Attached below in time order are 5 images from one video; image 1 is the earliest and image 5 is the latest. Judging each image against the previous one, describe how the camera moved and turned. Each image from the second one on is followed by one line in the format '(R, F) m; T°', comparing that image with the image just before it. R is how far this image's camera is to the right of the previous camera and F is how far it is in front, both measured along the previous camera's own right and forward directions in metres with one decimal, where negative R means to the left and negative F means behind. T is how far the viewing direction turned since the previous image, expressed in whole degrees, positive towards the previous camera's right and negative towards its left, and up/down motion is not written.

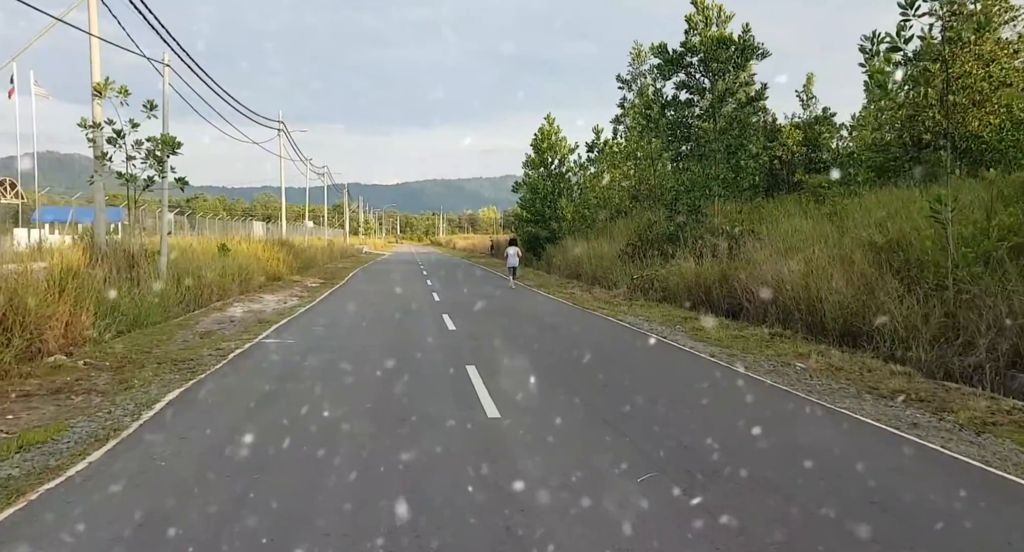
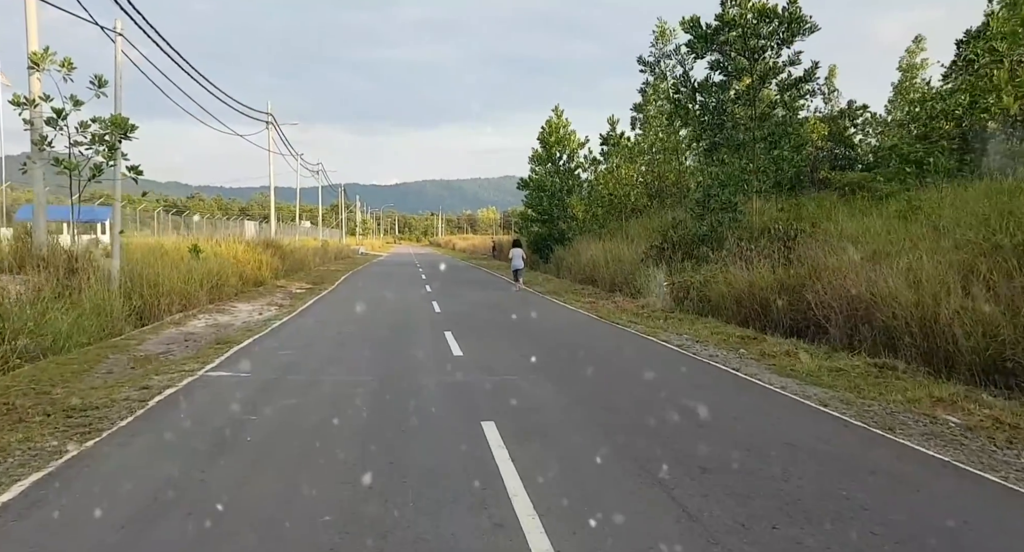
(-0.4, +2.5) m; 0°
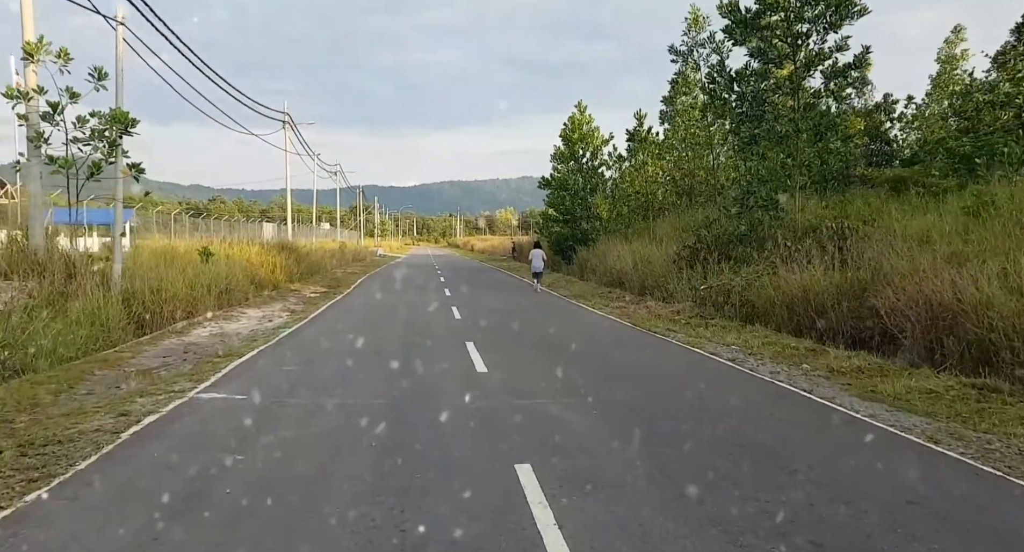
(-0.2, +1.1) m; -2°
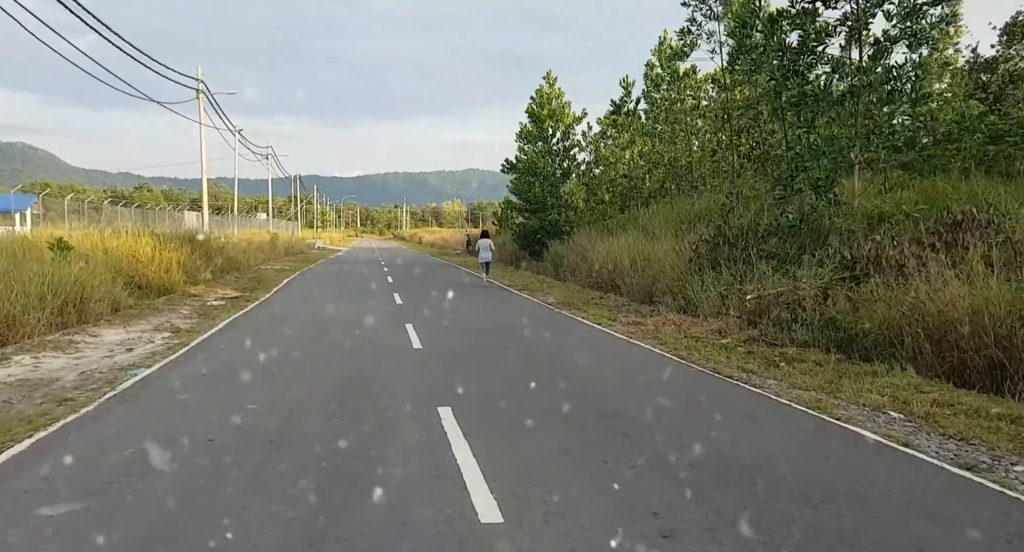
(-0.6, +4.5) m; +5°
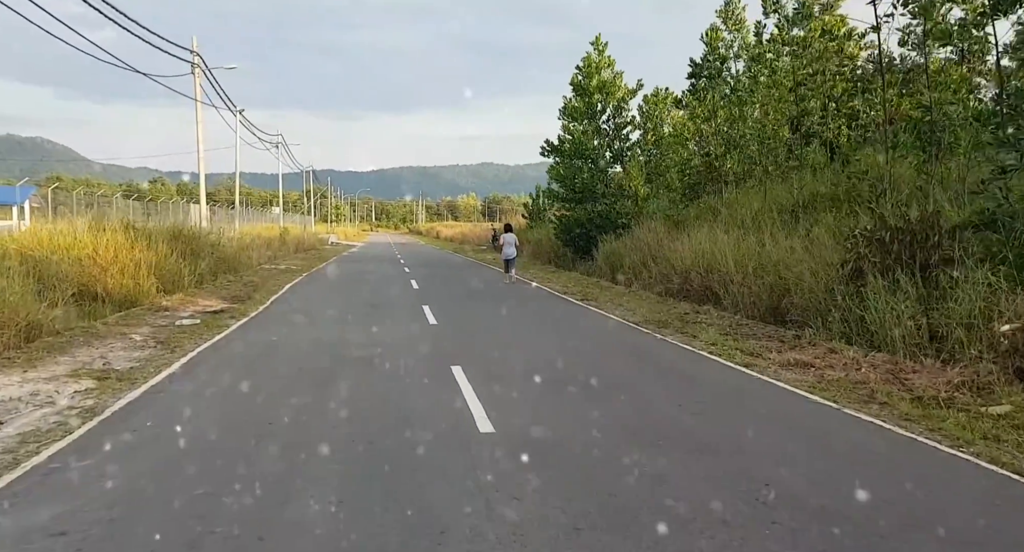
(-1.1, +4.3) m; -1°
